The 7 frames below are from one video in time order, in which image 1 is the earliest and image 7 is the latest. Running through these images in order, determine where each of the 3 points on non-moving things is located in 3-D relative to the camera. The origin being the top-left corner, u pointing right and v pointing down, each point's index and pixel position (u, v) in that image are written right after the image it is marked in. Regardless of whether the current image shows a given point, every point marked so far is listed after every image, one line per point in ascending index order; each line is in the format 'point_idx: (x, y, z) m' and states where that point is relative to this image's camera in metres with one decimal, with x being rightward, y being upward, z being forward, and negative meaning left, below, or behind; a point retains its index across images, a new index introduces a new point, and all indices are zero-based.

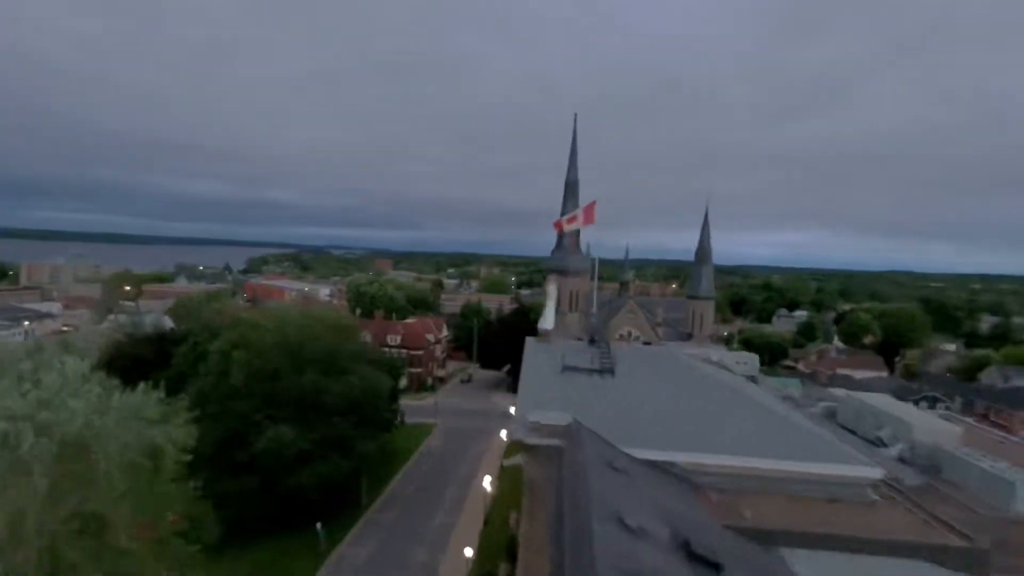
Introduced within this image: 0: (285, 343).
0: (-7.2, -1.8, +15.9) m
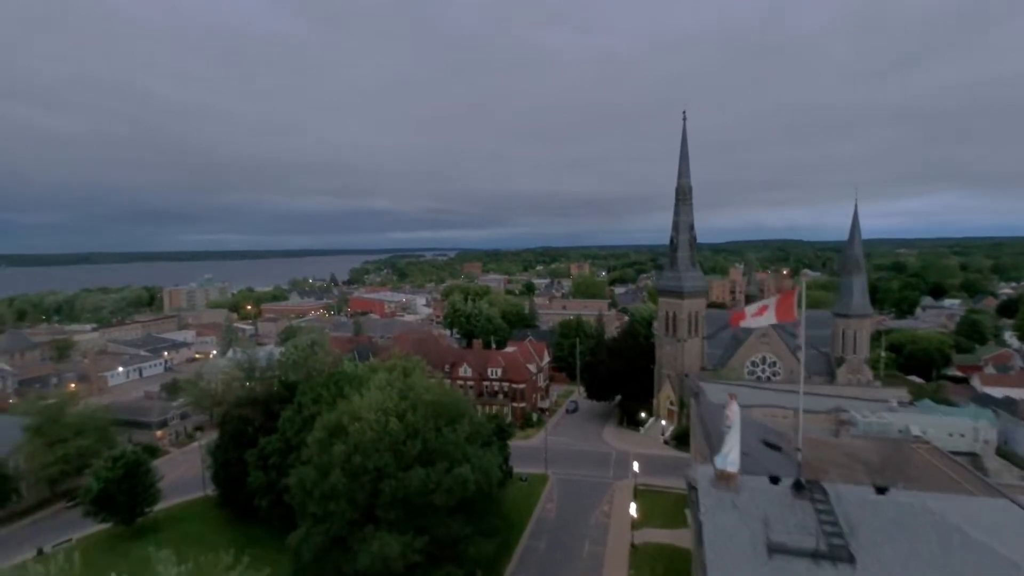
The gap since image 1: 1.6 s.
0: (-3.6, -4.1, +14.0) m
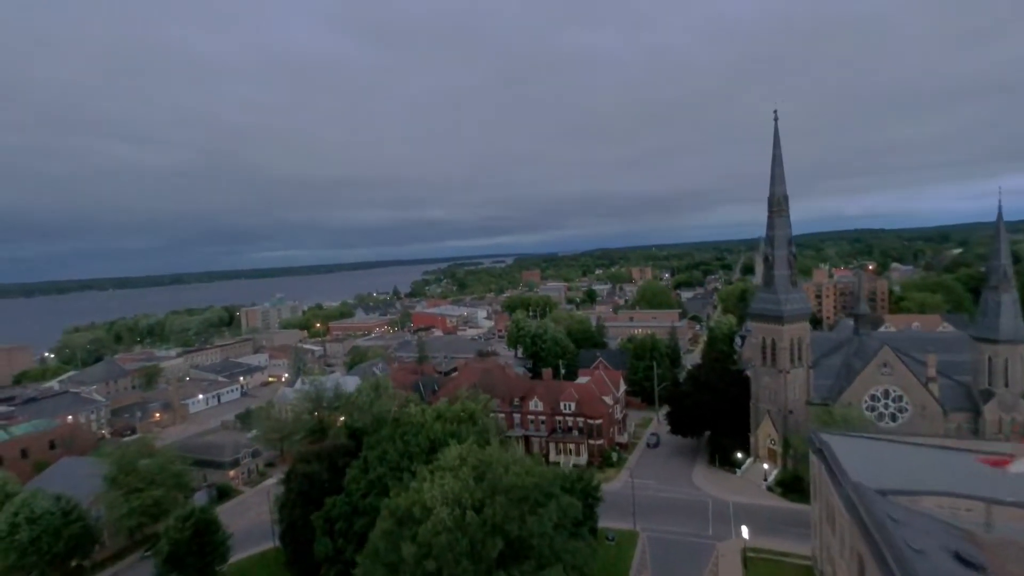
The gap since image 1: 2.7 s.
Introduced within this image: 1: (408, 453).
0: (-1.2, -5.7, +11.9) m
1: (-4.0, -6.4, +19.5) m
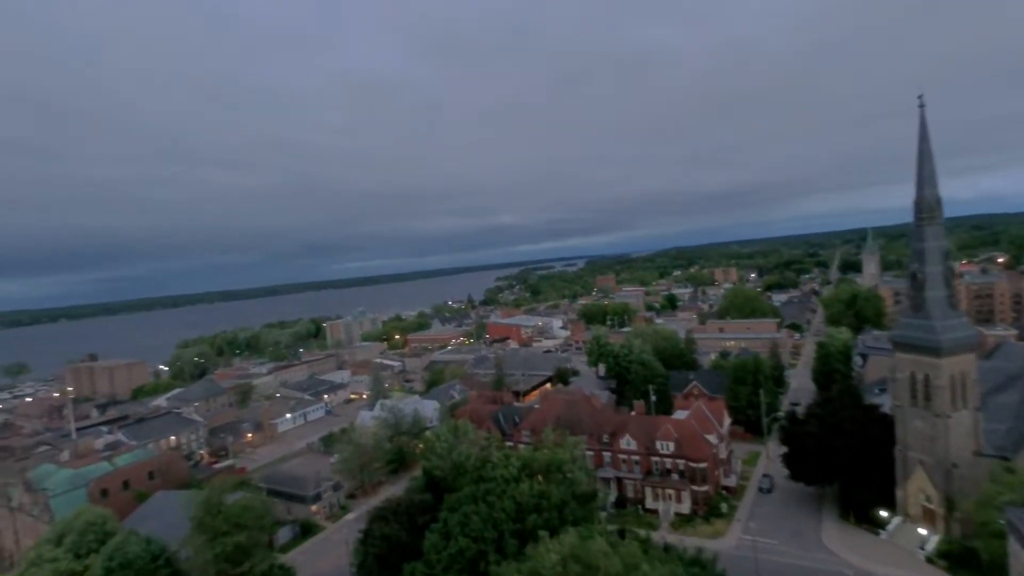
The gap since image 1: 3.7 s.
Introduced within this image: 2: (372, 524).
0: (+1.0, -7.1, +9.3) m
1: (-0.7, -7.9, +17.2) m
2: (-5.4, -9.1, +19.5) m
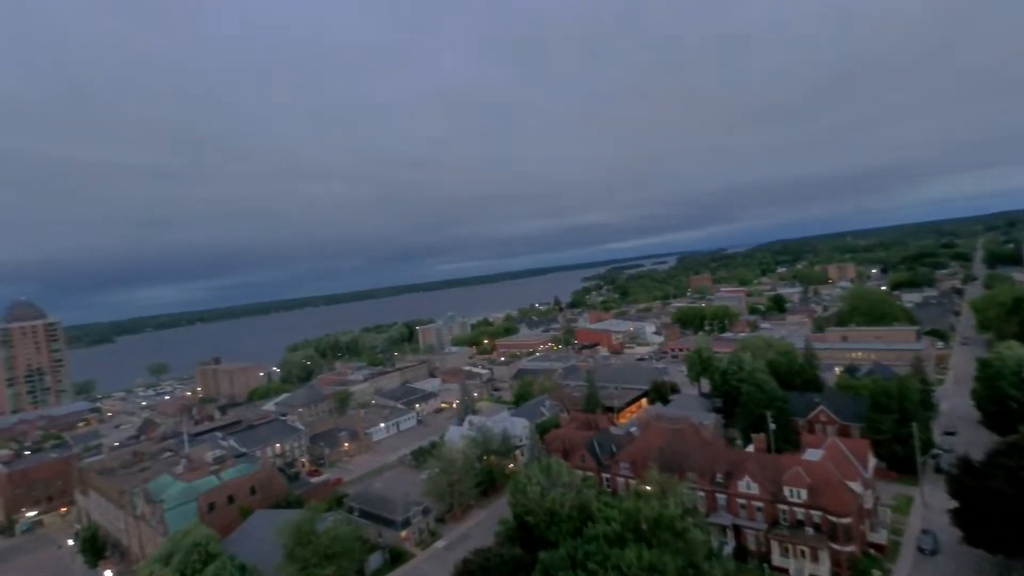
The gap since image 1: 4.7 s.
0: (+2.7, -8.1, +6.6) m
1: (+2.4, -8.9, +14.6) m
2: (-1.8, -10.2, +17.7) m
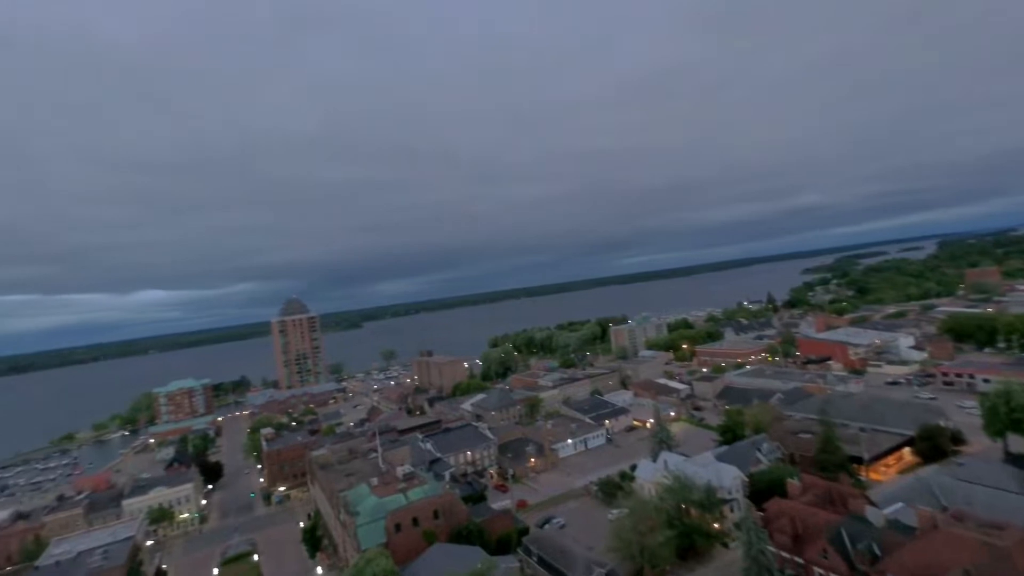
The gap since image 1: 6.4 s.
0: (+3.5, -9.8, +0.8) m
1: (+6.2, -10.6, +8.3) m
2: (+3.4, -11.8, +12.8) m
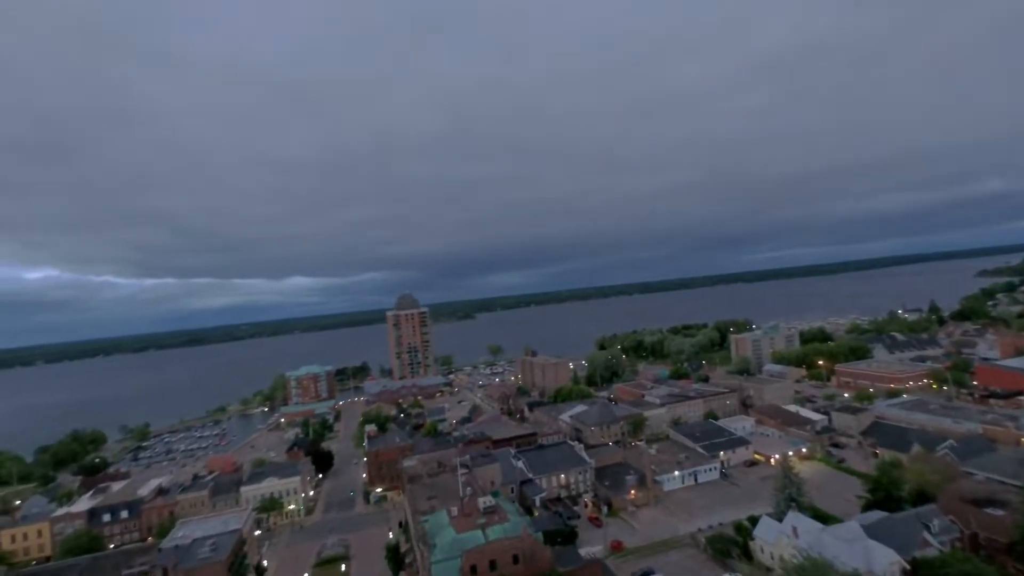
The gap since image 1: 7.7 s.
0: (+1.6, -11.7, -3.3) m
1: (+5.9, -12.4, +3.5) m
2: (+4.2, -13.5, +8.5) m
